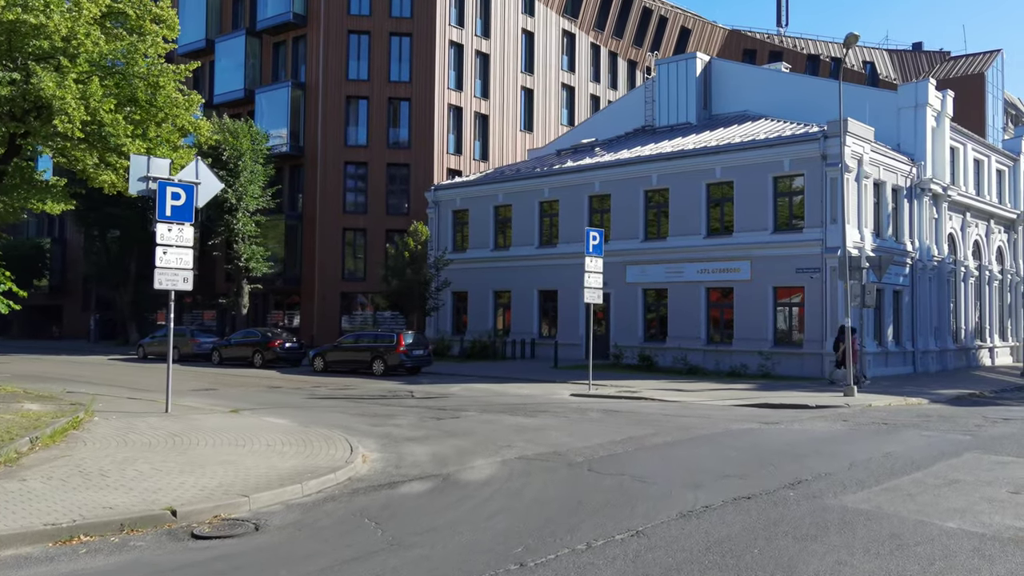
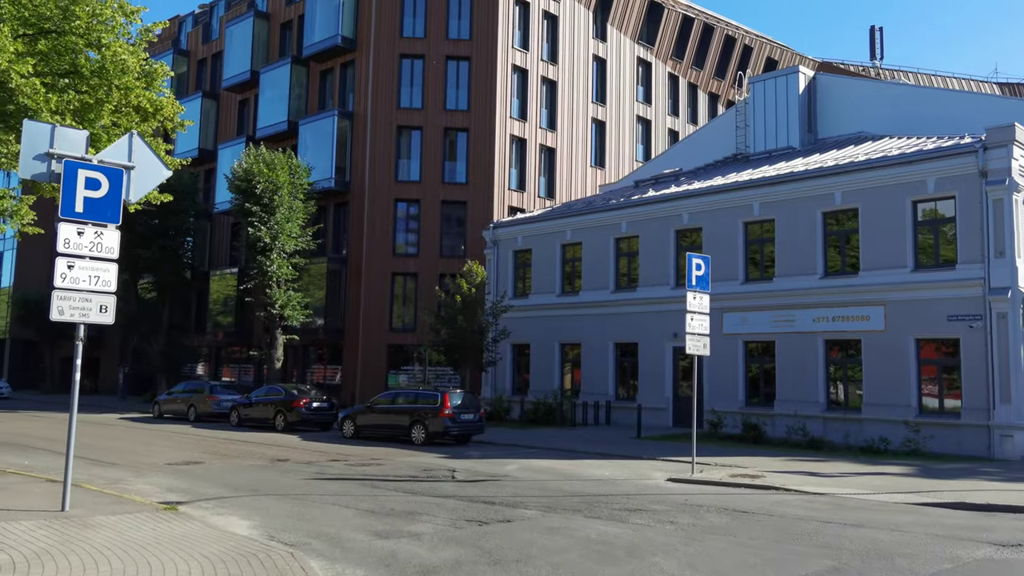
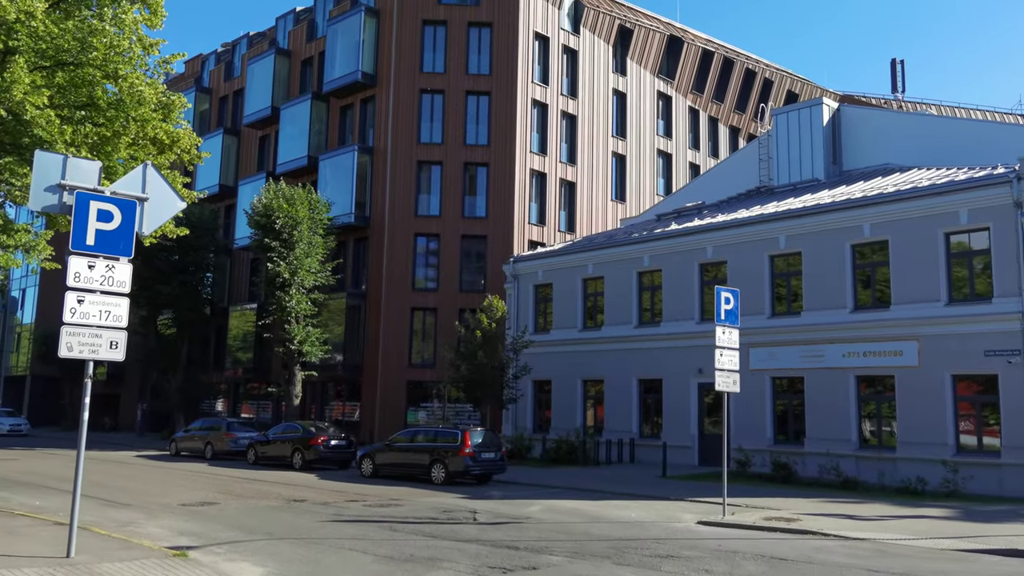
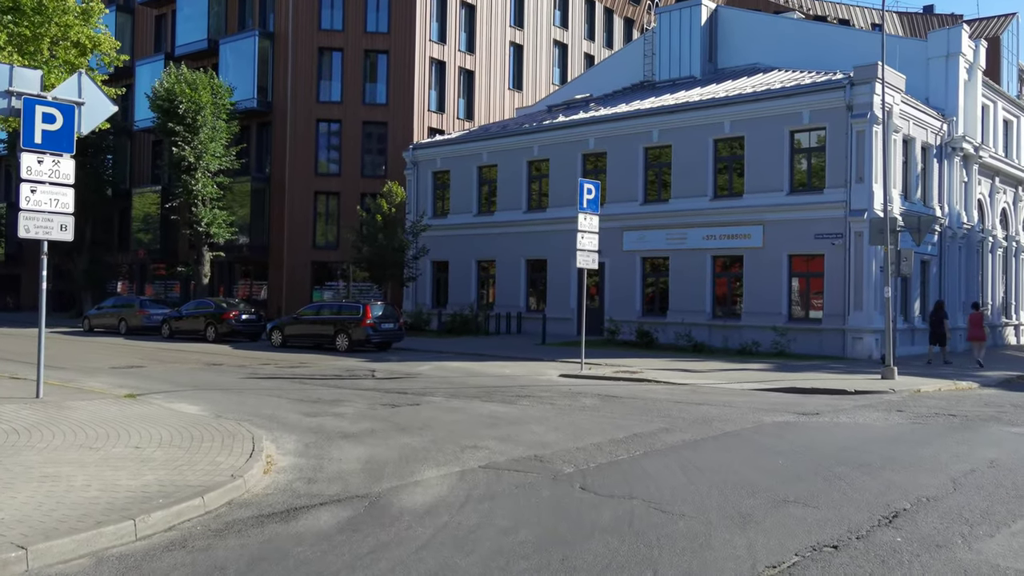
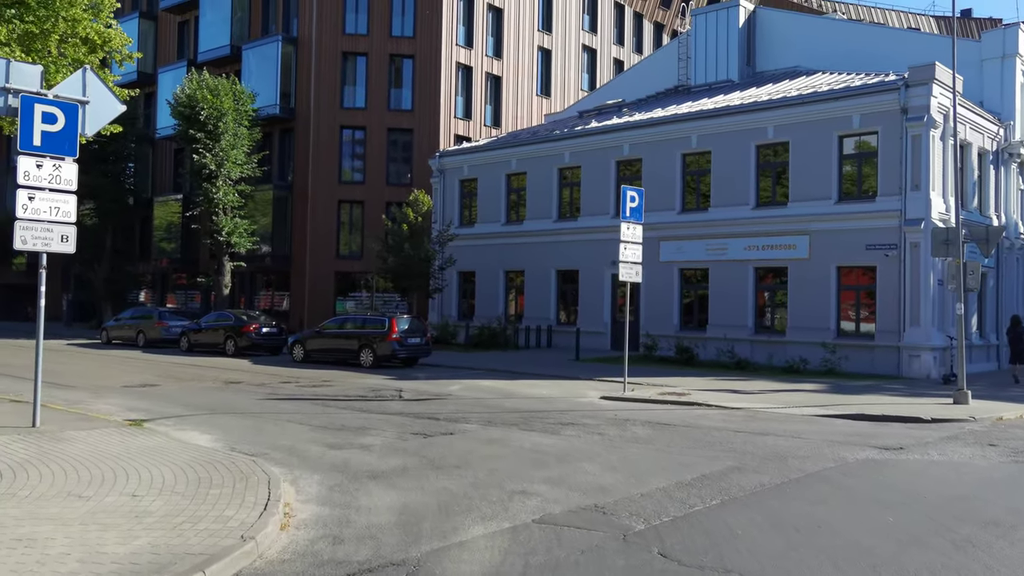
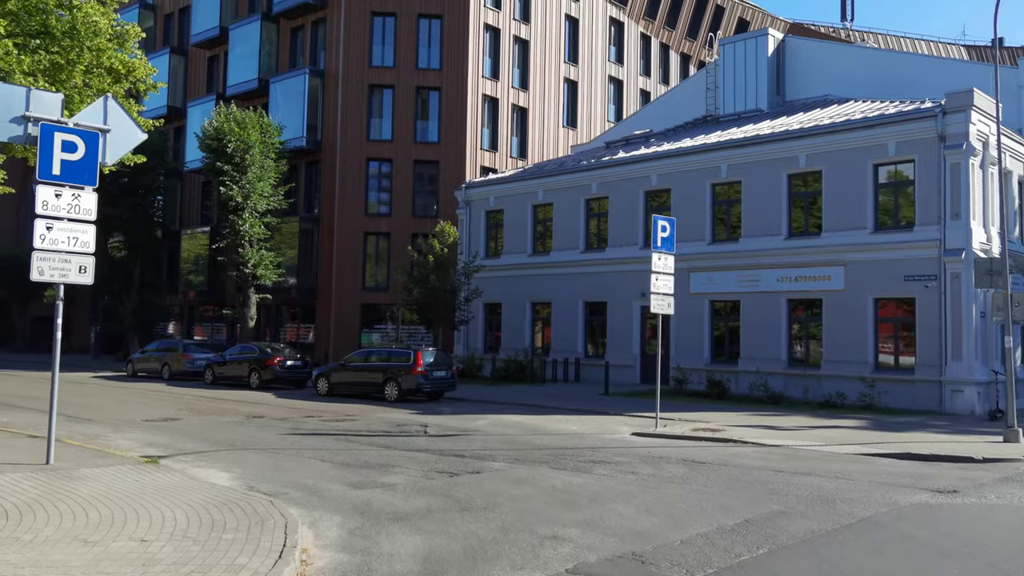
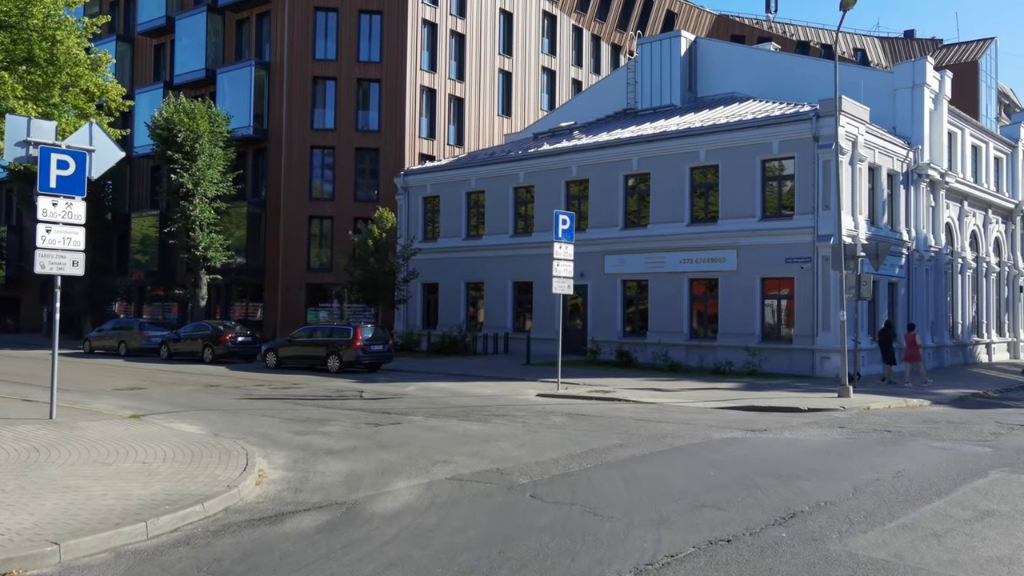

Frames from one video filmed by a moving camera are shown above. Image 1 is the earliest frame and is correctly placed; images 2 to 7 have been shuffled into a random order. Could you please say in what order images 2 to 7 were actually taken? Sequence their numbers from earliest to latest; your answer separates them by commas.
7, 4, 5, 6, 2, 3
